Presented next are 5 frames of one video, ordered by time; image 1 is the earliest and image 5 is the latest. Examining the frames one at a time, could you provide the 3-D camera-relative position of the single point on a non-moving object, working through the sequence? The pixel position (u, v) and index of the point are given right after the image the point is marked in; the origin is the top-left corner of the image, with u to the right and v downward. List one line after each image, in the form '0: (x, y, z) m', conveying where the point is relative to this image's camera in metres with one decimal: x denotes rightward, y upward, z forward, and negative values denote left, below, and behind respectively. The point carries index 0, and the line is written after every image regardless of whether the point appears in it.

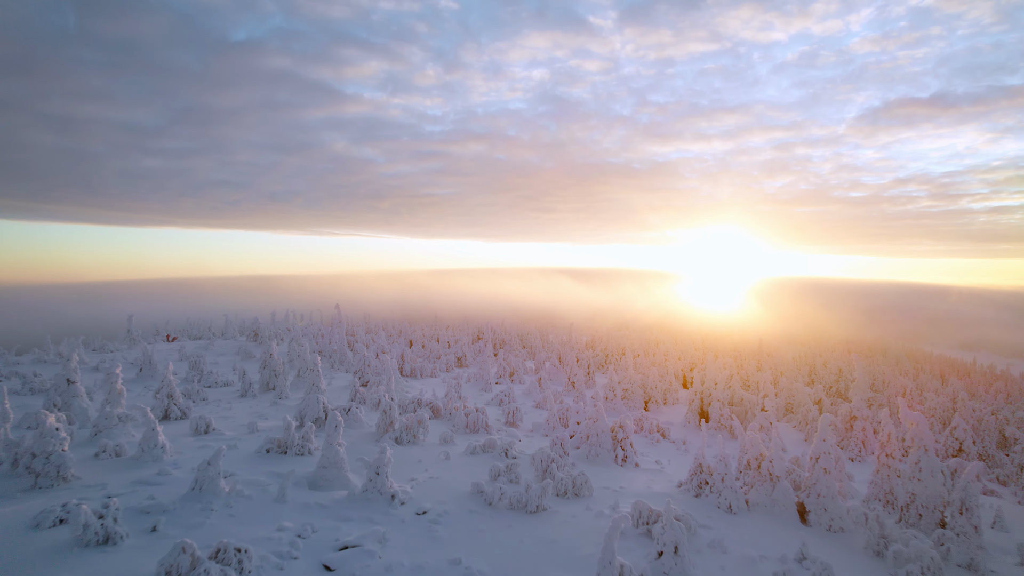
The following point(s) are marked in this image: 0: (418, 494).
0: (-2.5, -5.4, +18.2) m
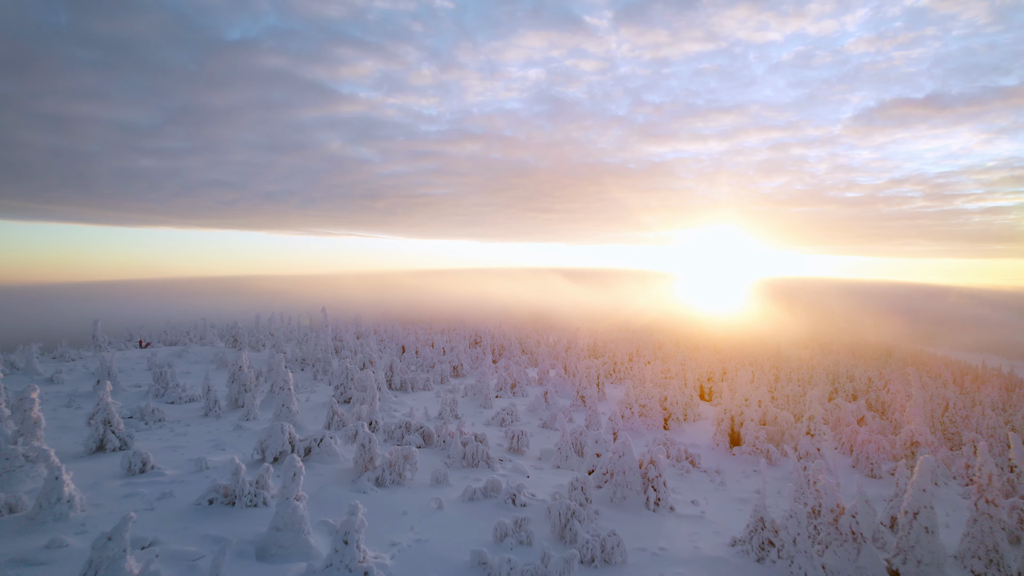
0: (-2.2, -5.6, +13.7) m
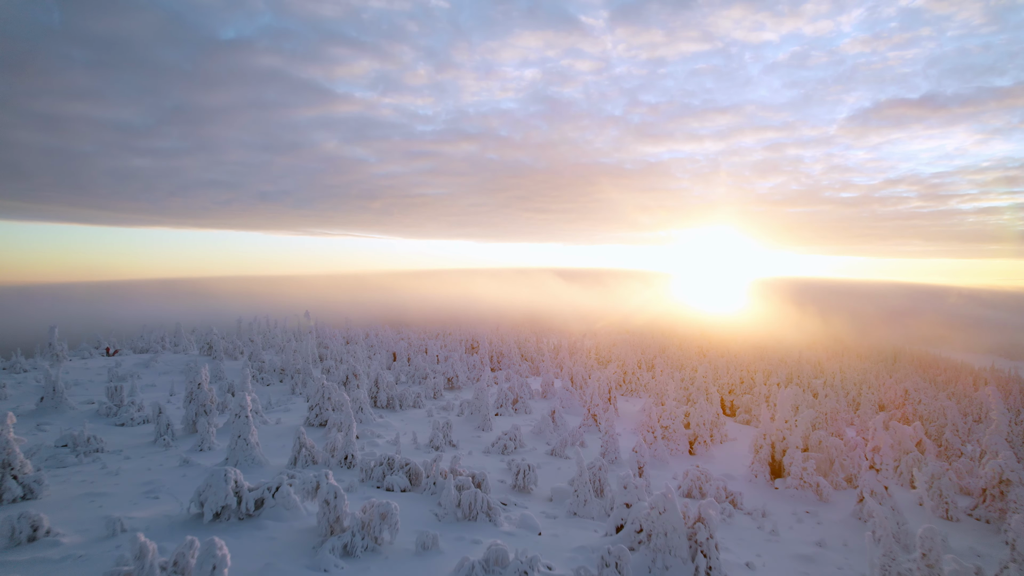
0: (-2.0, -5.7, +9.1) m
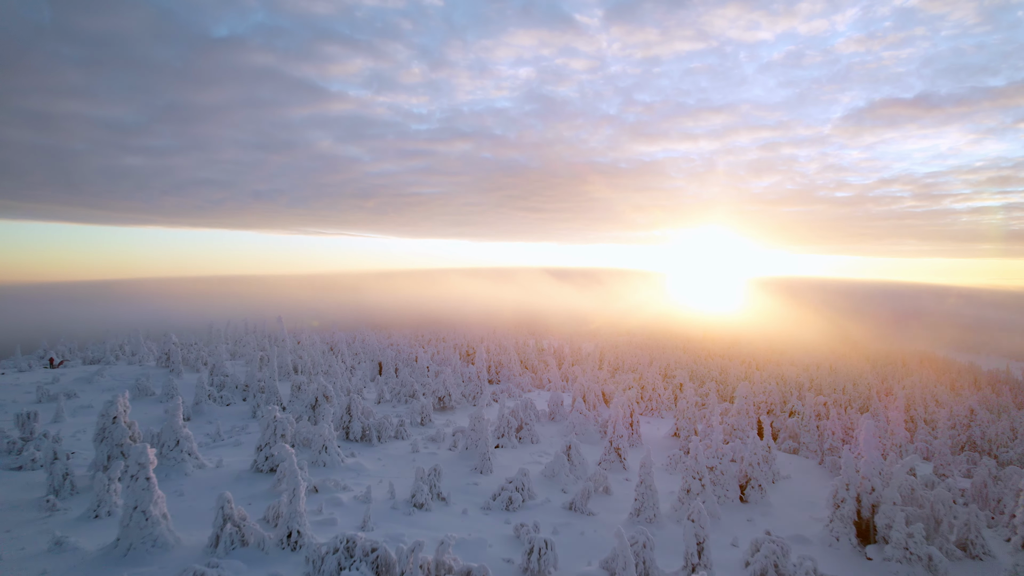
0: (-1.6, -5.9, +2.8) m
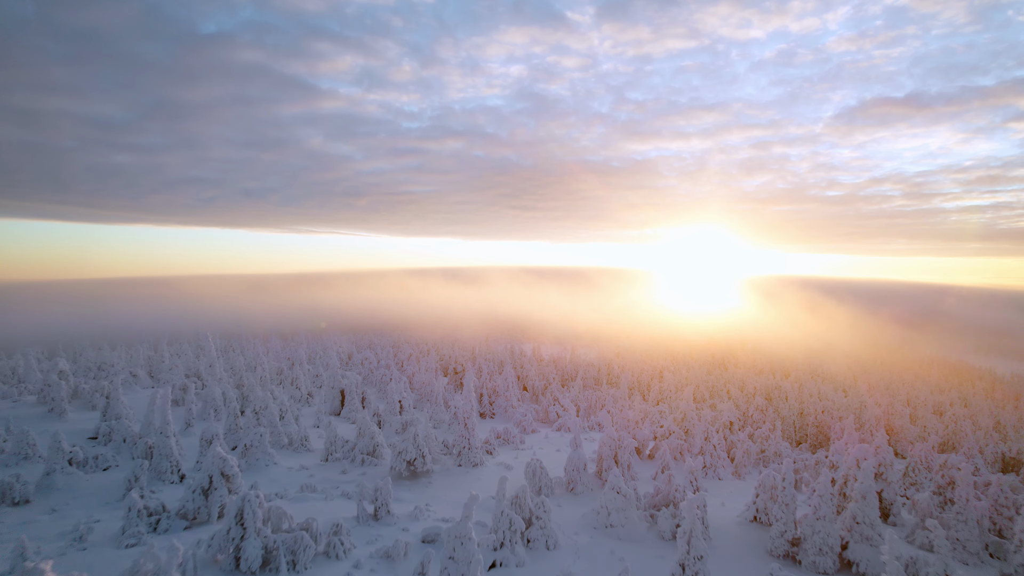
0: (-1.2, -6.5, -8.5) m
